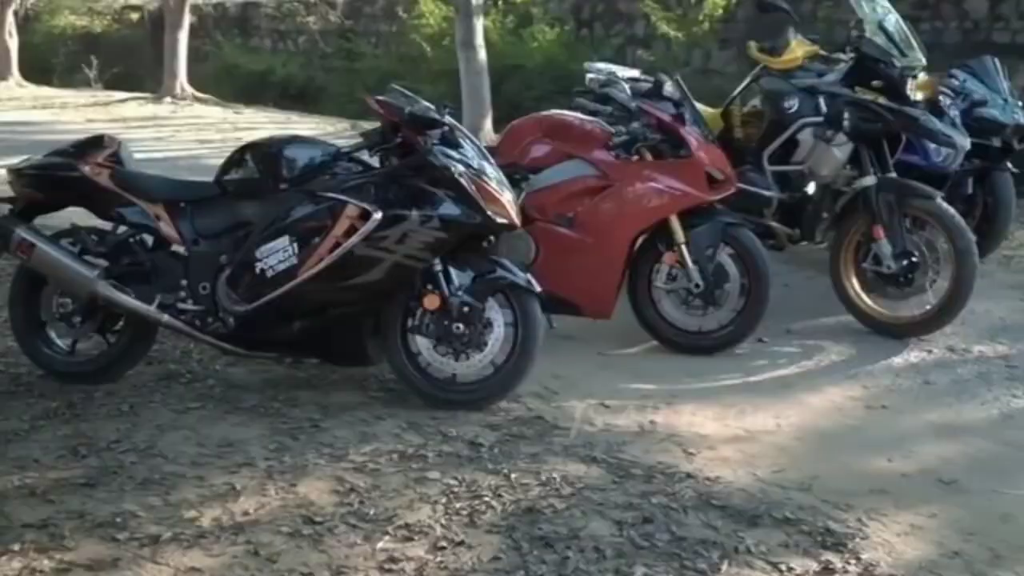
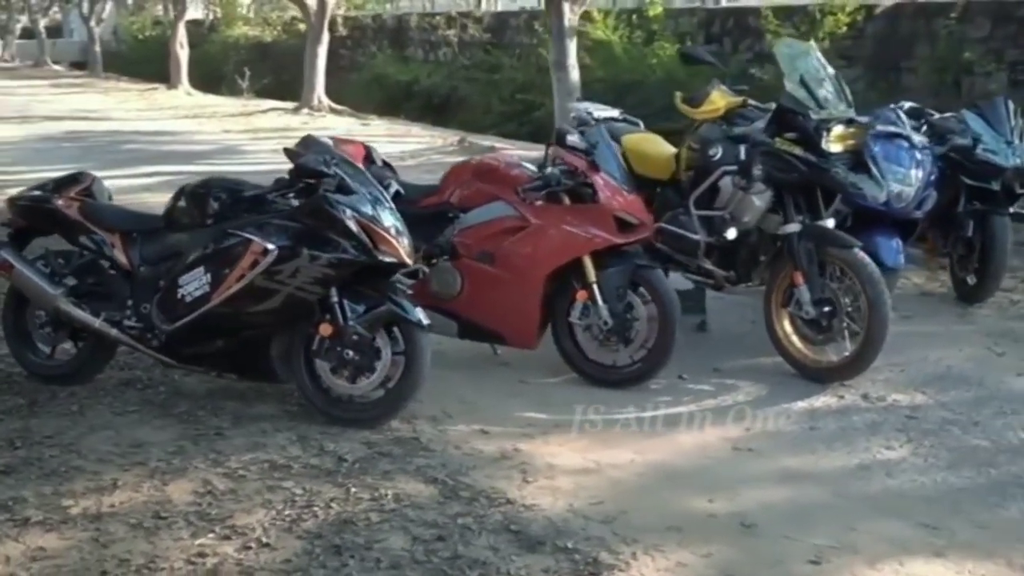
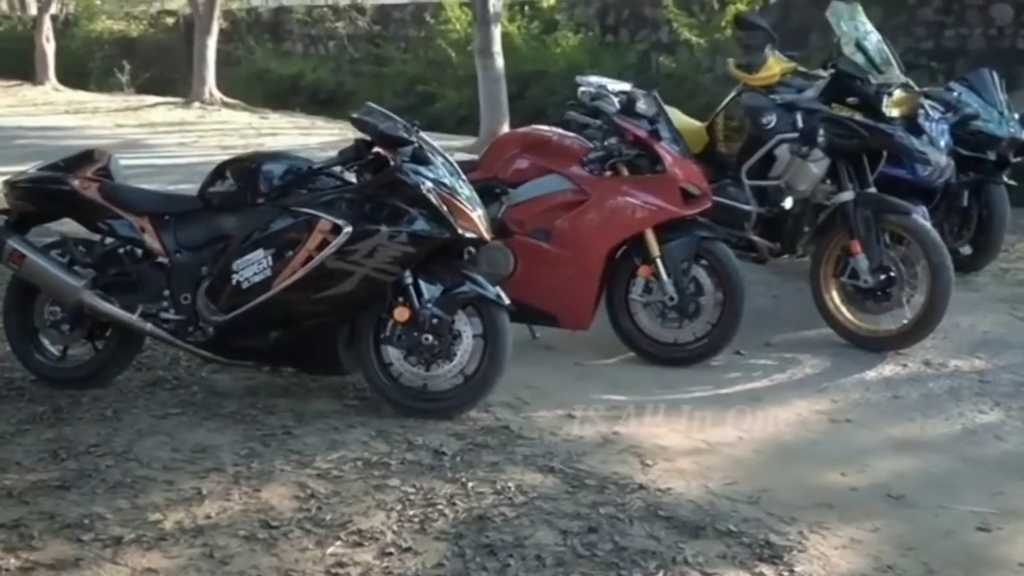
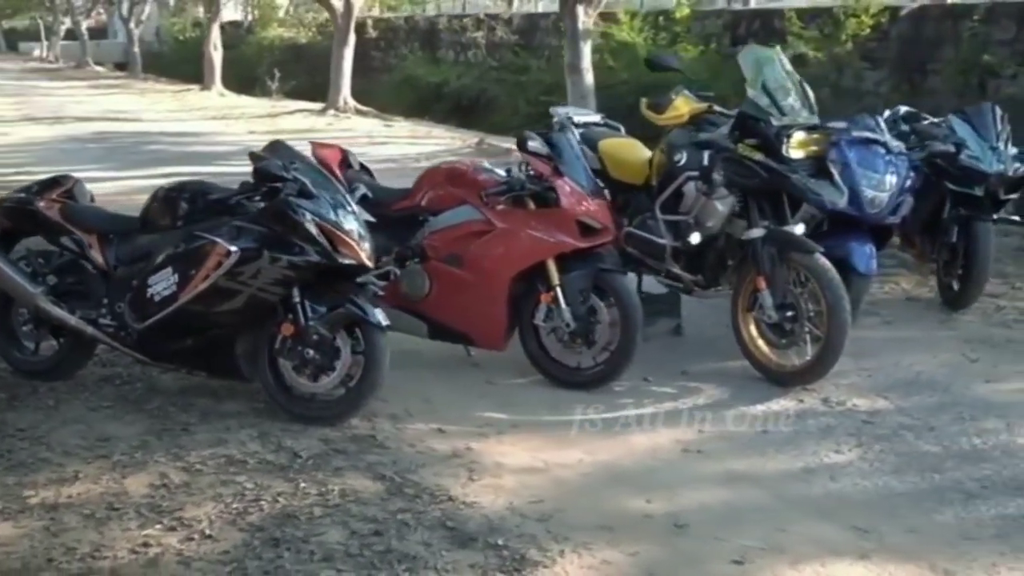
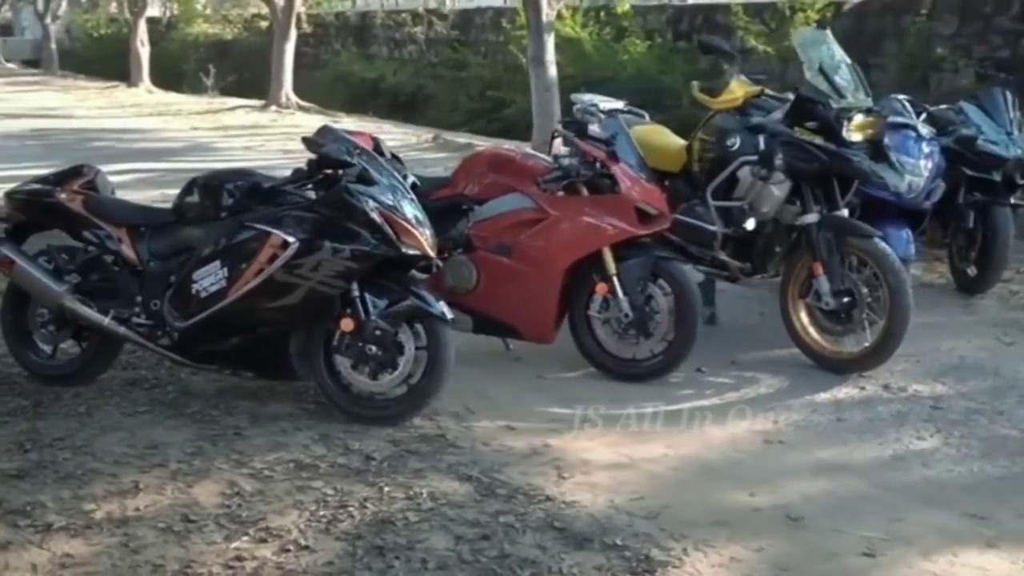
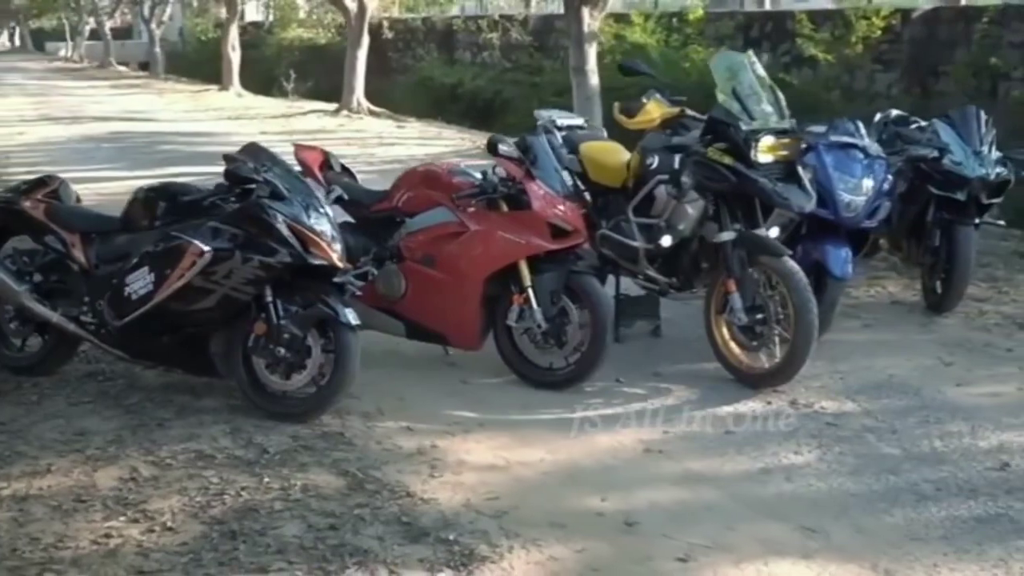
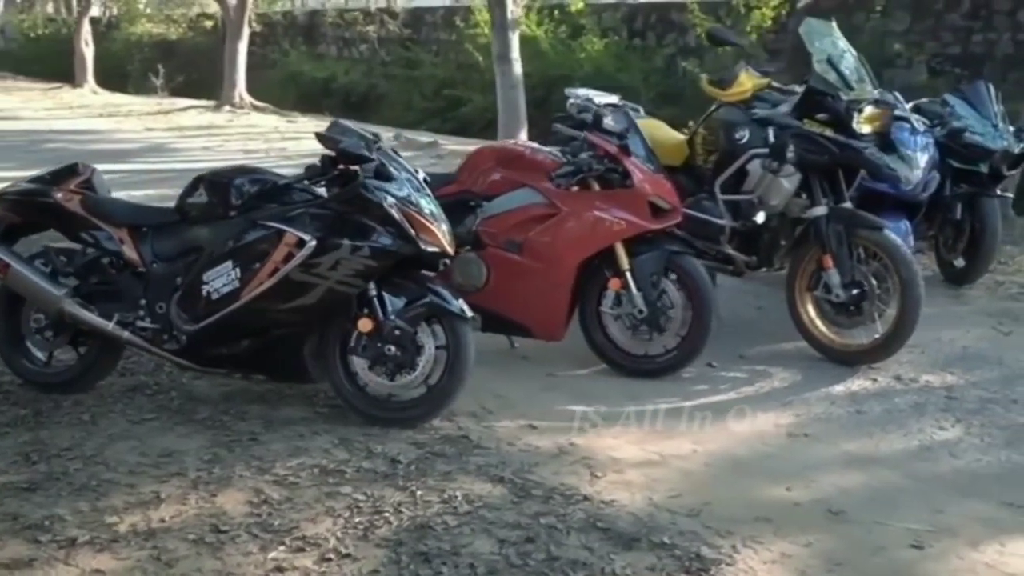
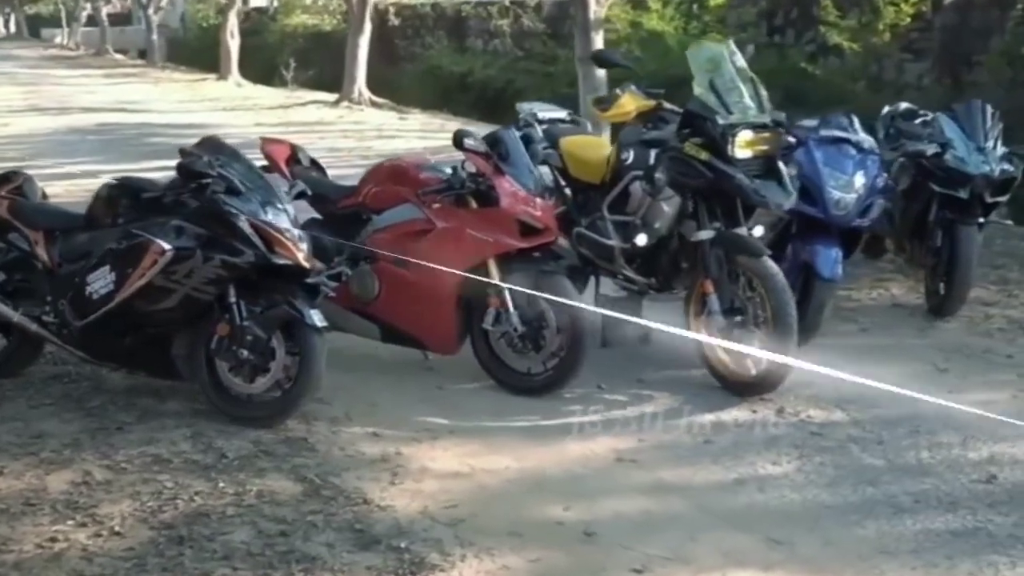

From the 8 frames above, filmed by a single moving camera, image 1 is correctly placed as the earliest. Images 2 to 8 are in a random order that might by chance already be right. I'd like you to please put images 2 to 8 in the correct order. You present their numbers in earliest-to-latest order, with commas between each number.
3, 7, 5, 2, 4, 6, 8
